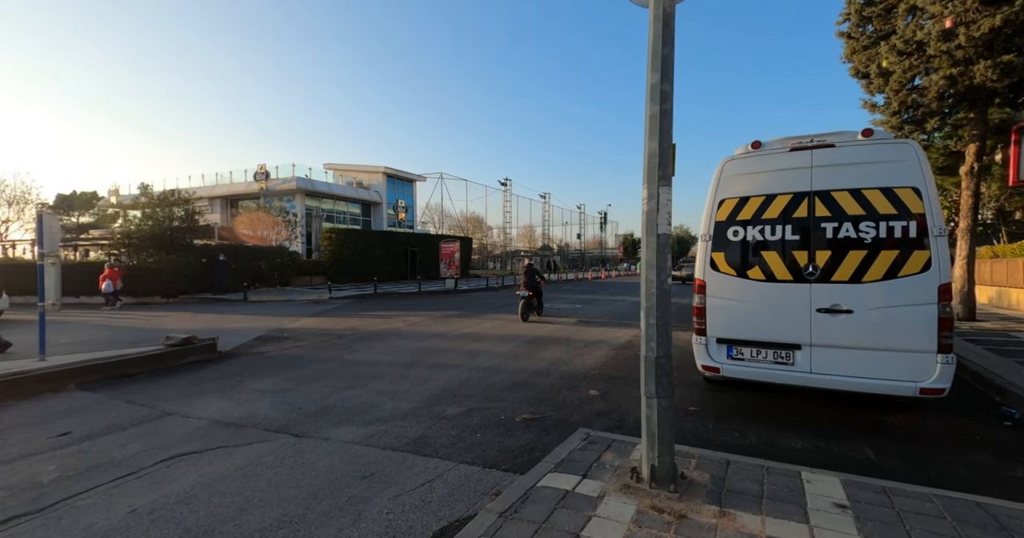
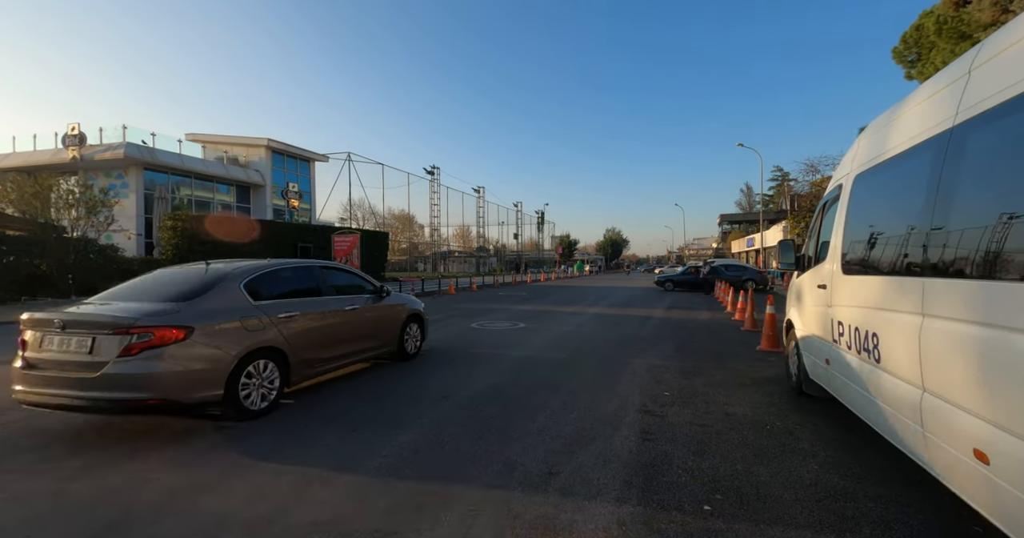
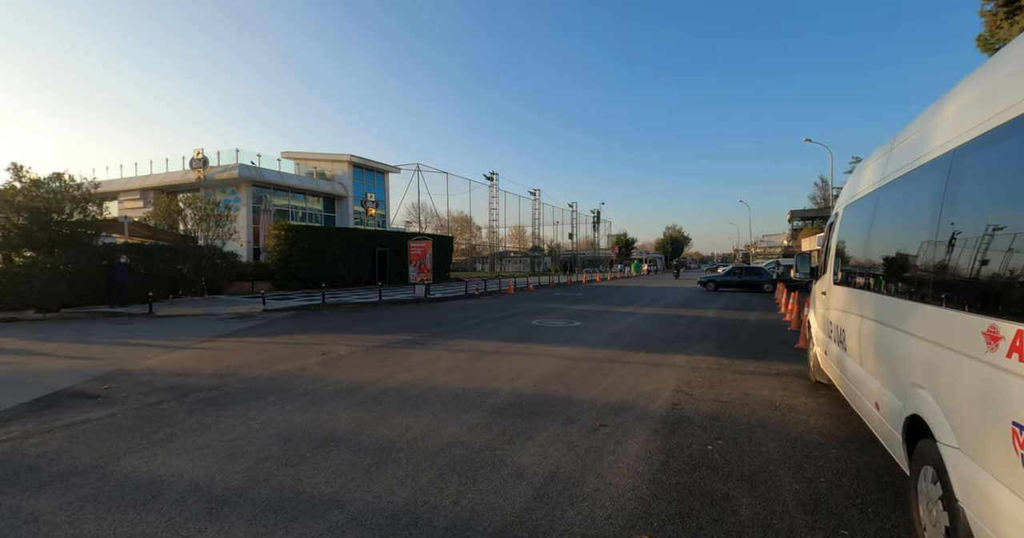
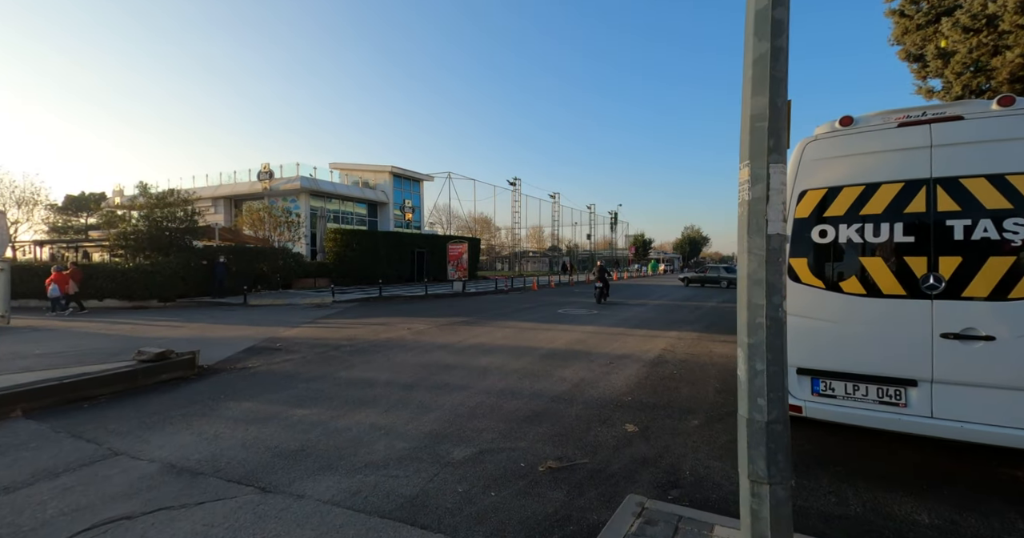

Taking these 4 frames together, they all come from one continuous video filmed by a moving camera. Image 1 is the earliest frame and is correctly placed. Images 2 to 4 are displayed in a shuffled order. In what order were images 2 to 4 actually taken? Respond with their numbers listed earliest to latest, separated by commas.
4, 3, 2
